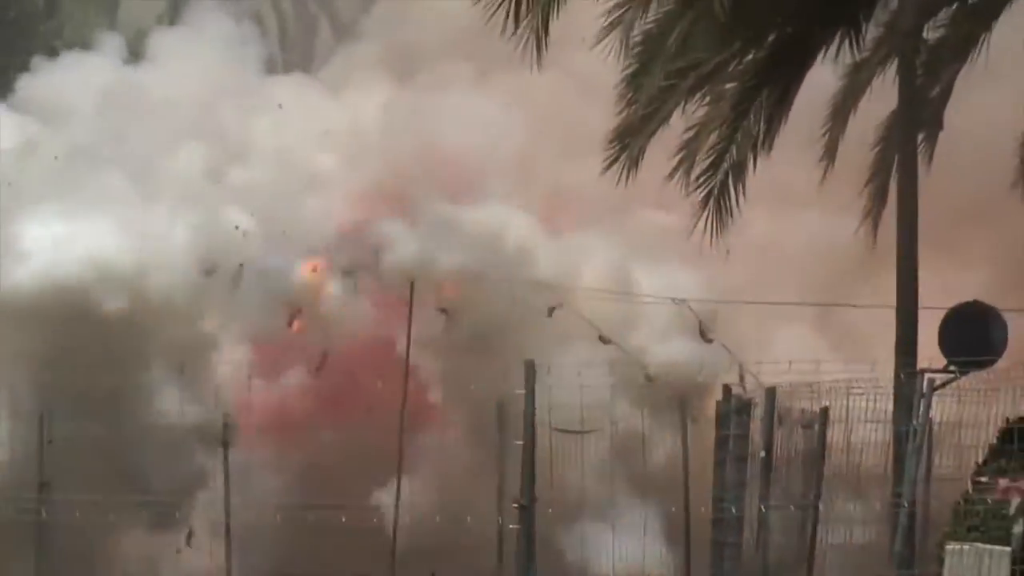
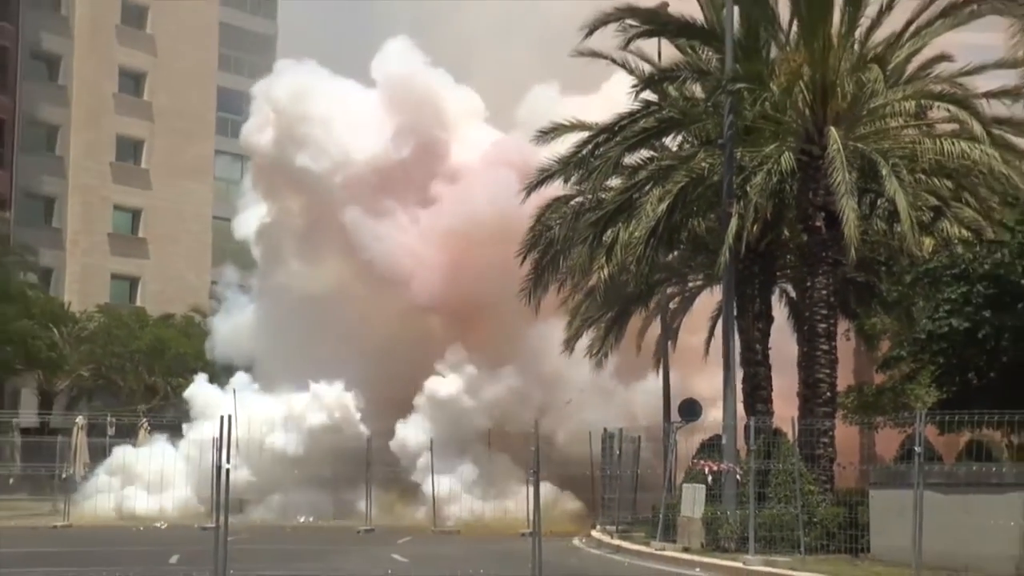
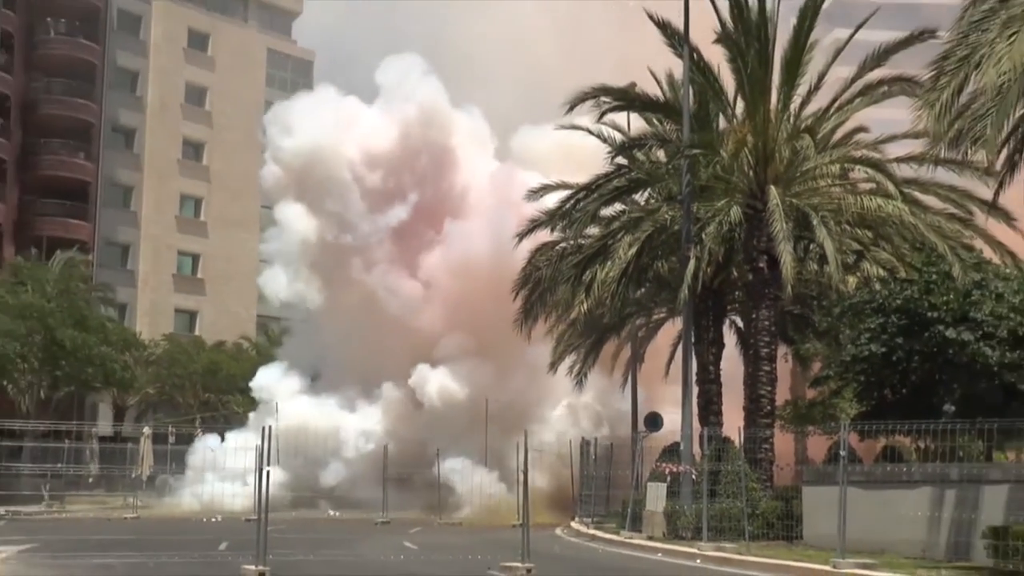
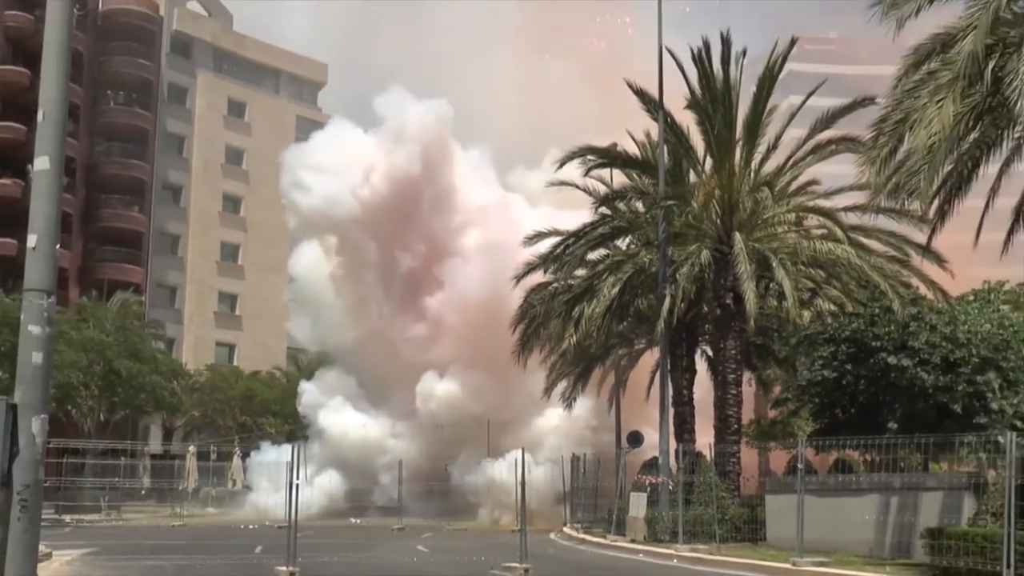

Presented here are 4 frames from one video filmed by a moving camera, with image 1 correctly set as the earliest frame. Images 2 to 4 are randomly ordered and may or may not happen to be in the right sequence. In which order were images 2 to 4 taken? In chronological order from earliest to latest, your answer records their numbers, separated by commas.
2, 3, 4
